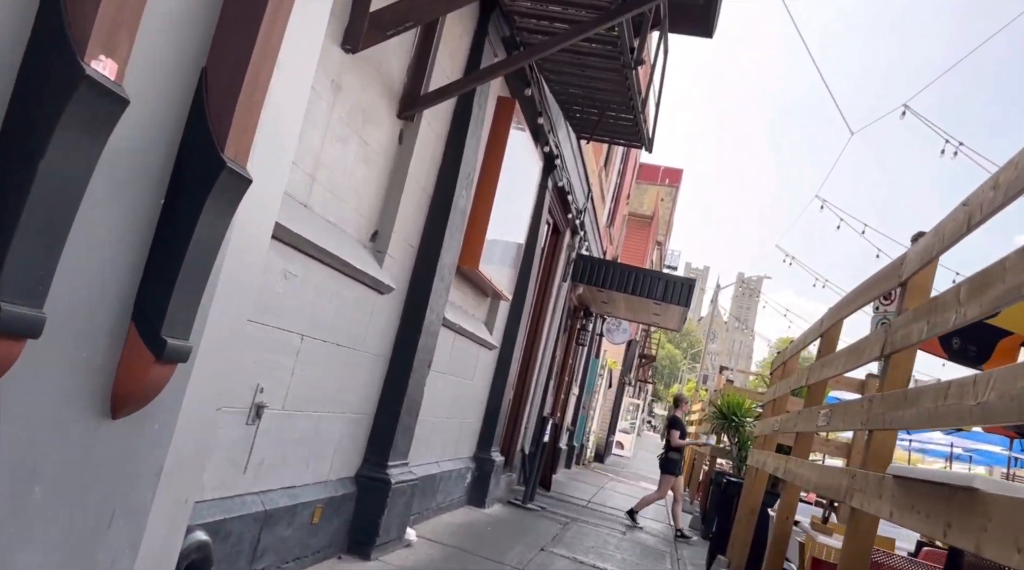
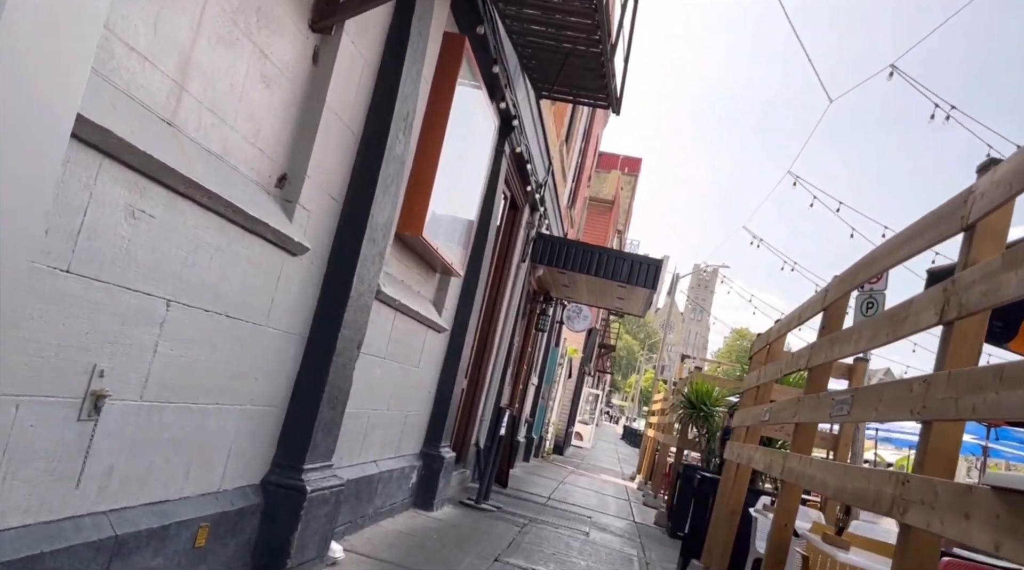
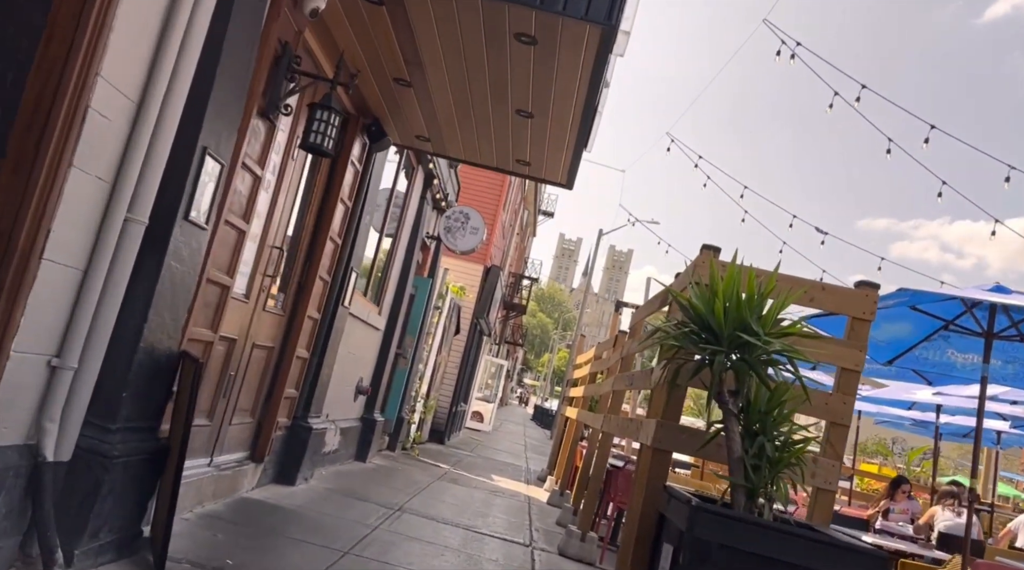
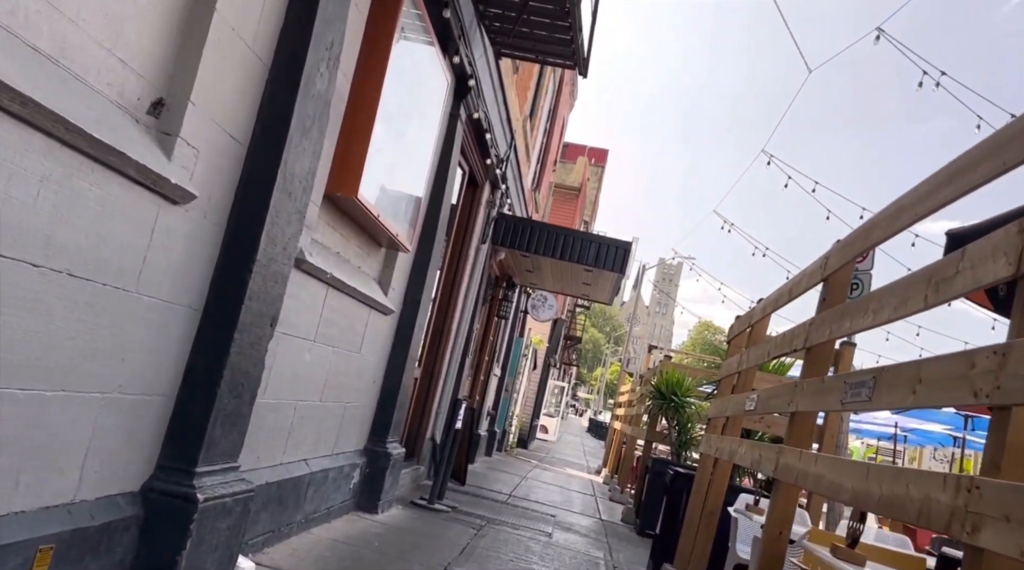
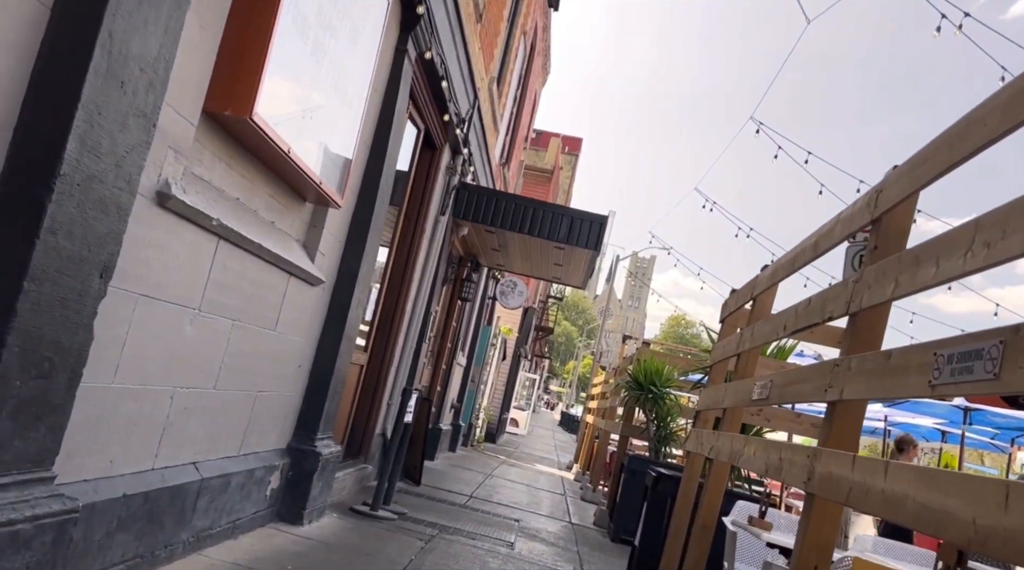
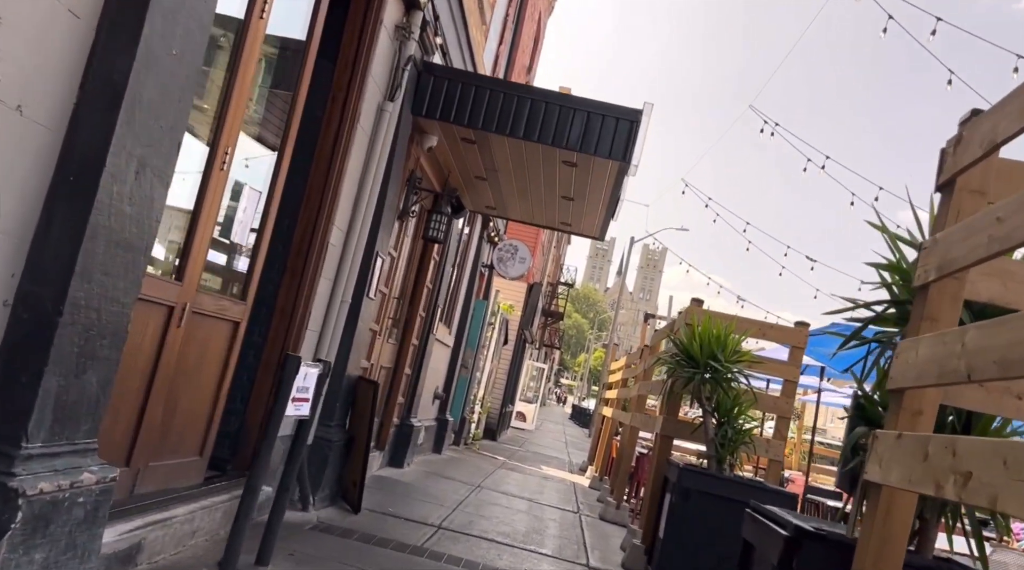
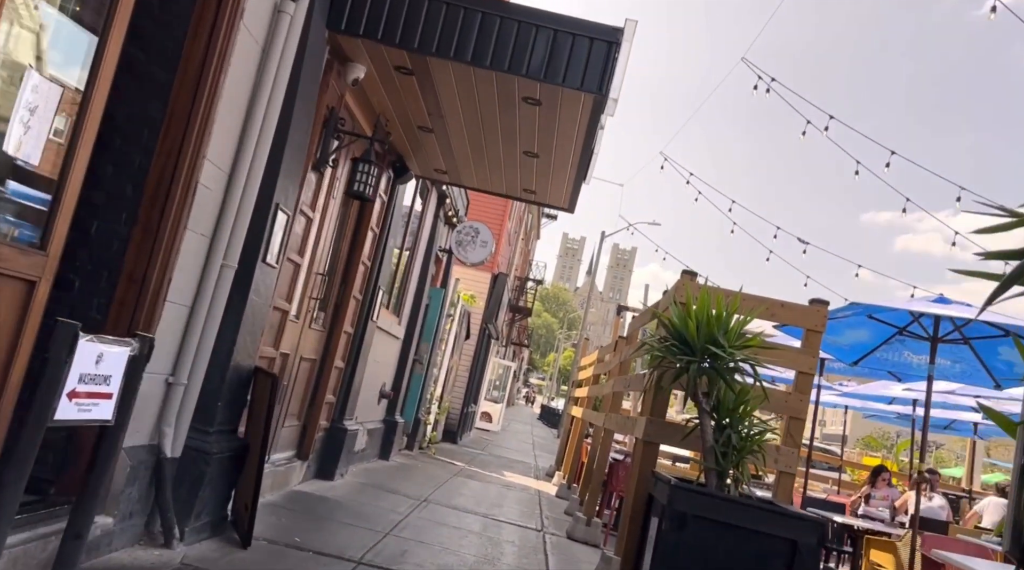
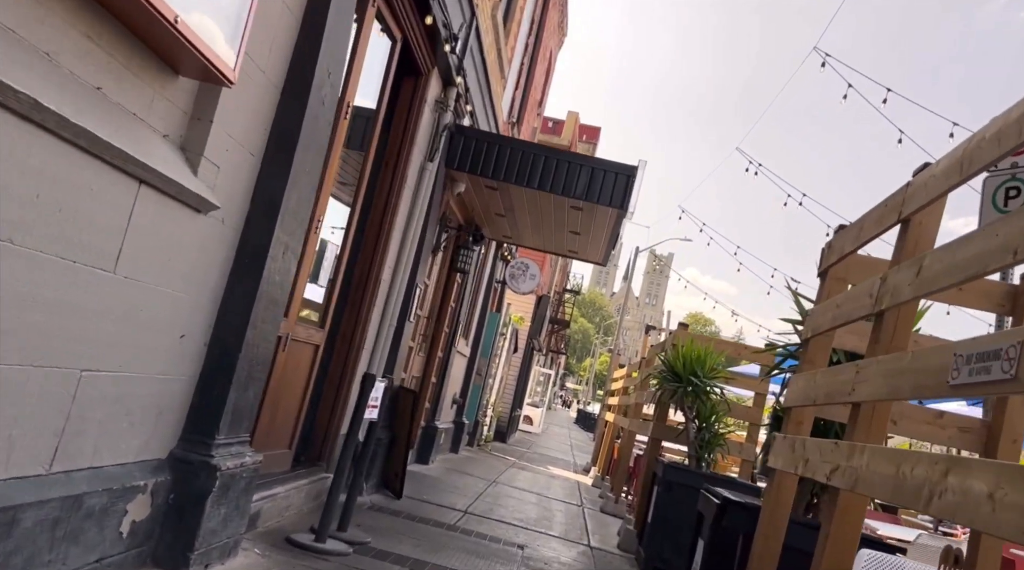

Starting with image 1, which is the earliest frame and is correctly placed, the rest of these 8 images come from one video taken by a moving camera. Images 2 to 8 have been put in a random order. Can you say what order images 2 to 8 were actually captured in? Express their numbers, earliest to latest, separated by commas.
2, 4, 5, 8, 6, 7, 3
